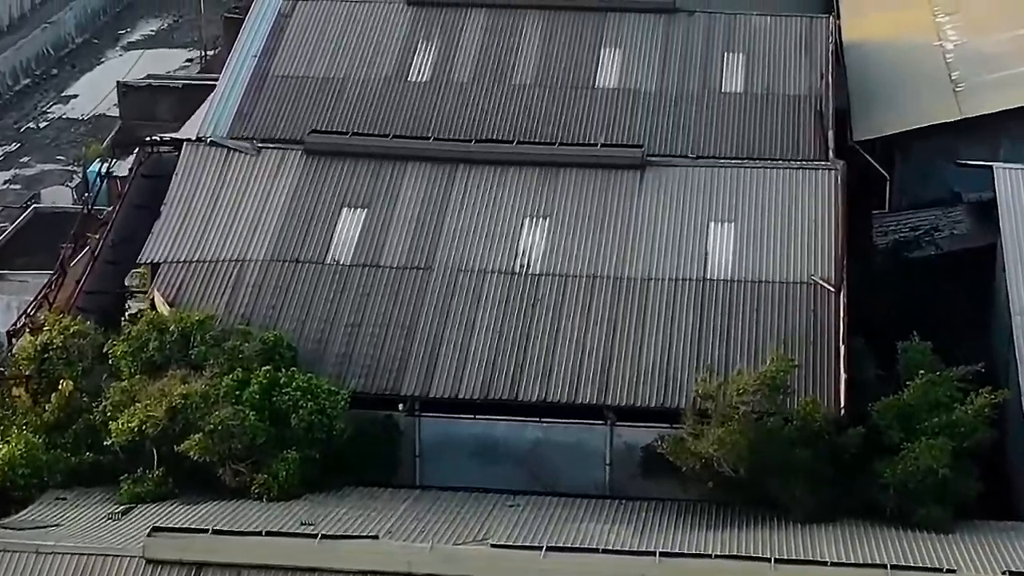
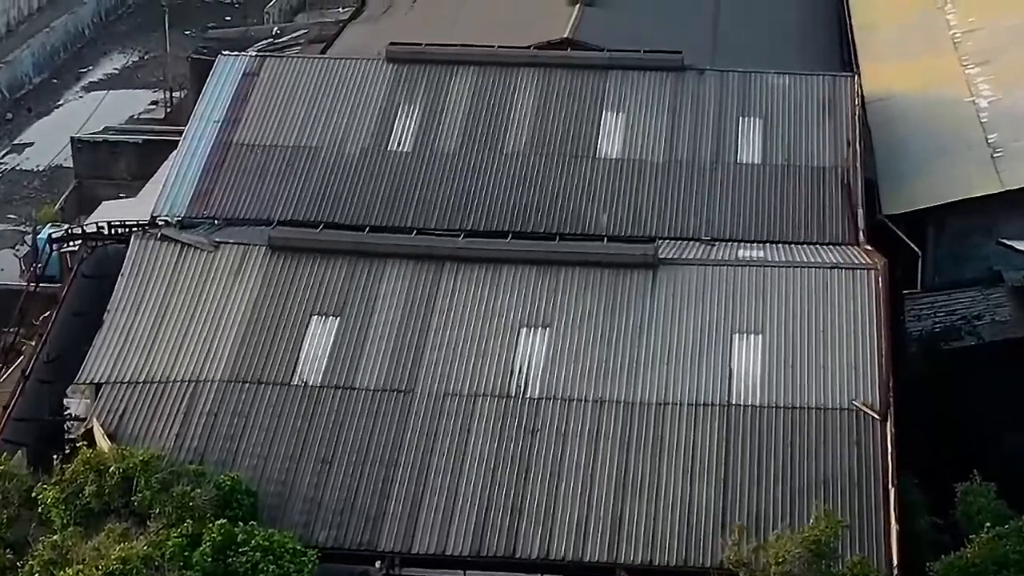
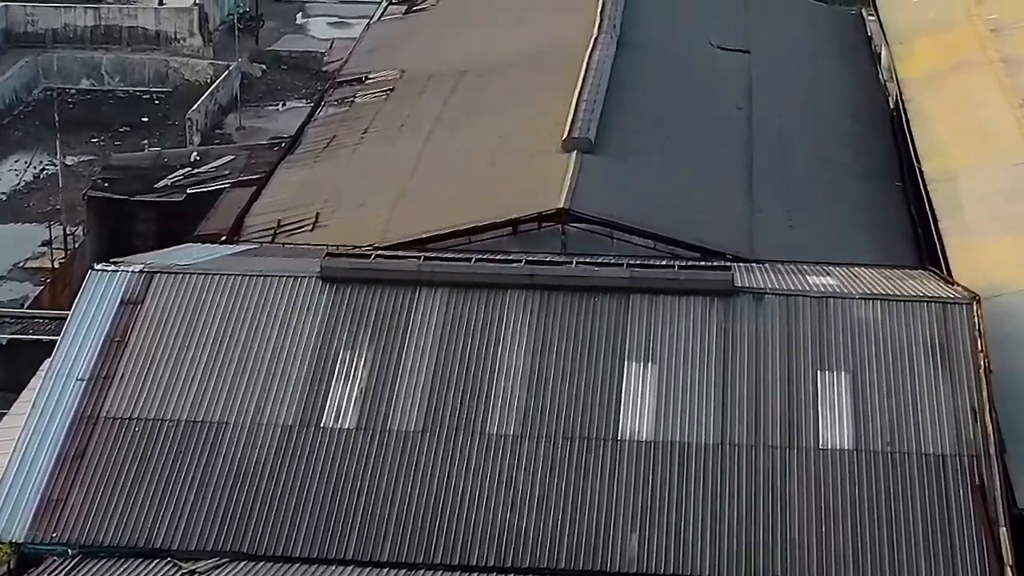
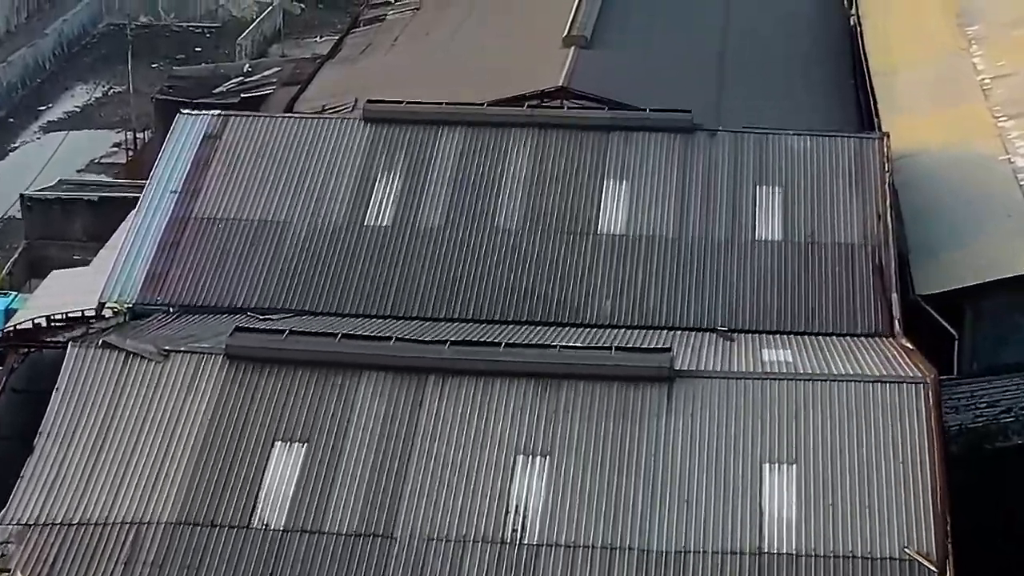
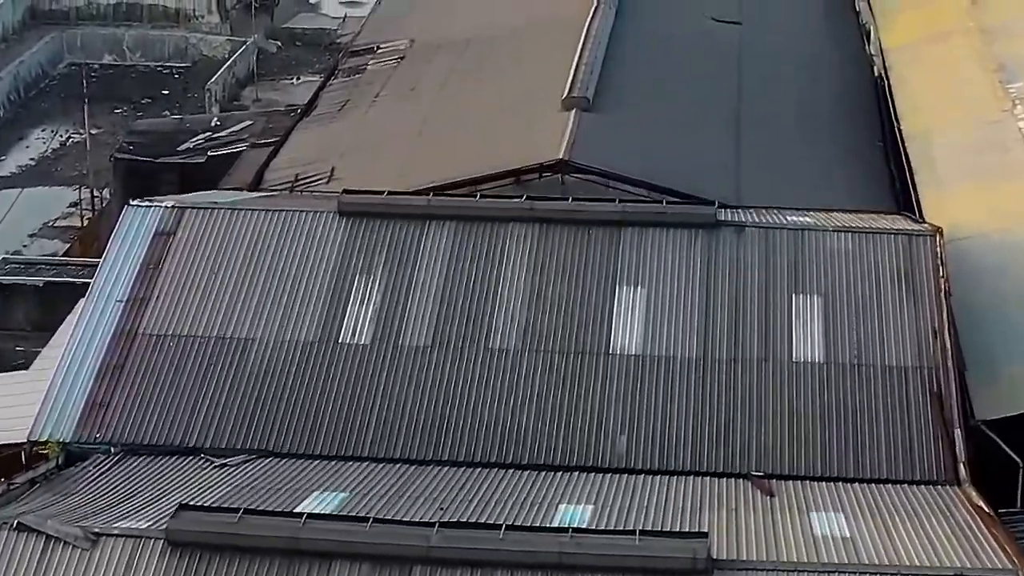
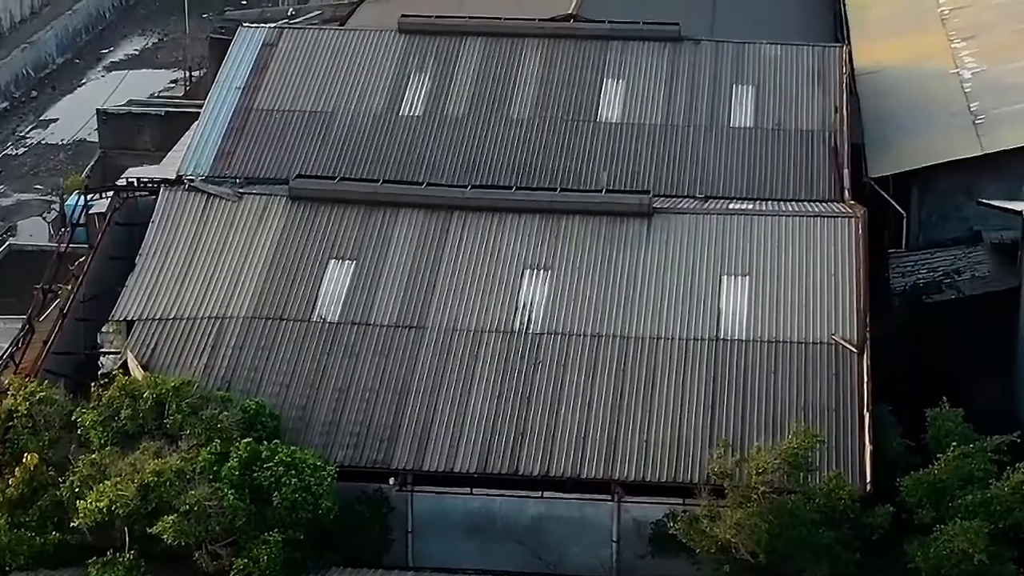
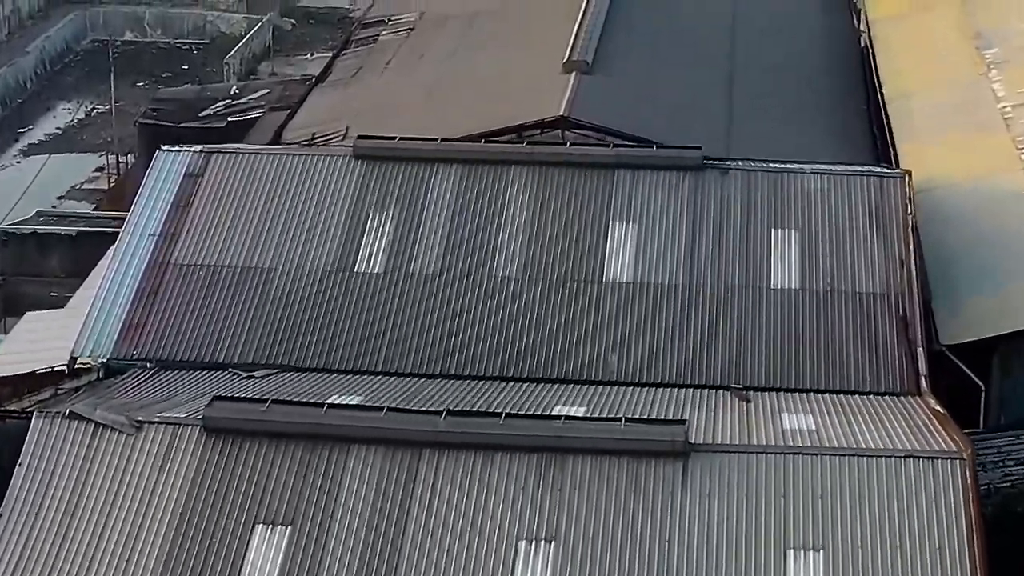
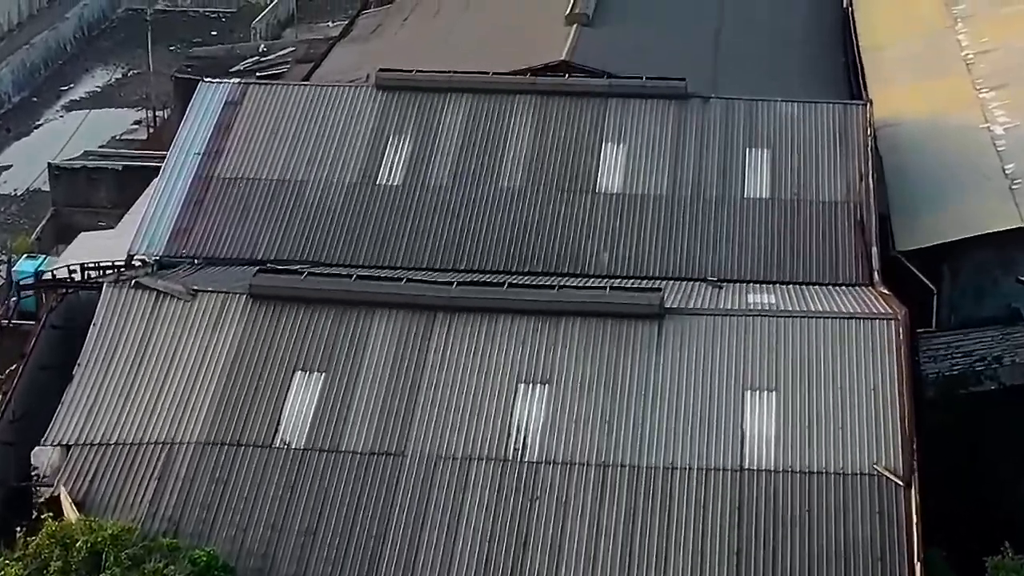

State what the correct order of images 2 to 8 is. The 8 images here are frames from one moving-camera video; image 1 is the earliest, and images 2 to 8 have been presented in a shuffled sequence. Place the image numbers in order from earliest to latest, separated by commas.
6, 2, 8, 4, 7, 5, 3
